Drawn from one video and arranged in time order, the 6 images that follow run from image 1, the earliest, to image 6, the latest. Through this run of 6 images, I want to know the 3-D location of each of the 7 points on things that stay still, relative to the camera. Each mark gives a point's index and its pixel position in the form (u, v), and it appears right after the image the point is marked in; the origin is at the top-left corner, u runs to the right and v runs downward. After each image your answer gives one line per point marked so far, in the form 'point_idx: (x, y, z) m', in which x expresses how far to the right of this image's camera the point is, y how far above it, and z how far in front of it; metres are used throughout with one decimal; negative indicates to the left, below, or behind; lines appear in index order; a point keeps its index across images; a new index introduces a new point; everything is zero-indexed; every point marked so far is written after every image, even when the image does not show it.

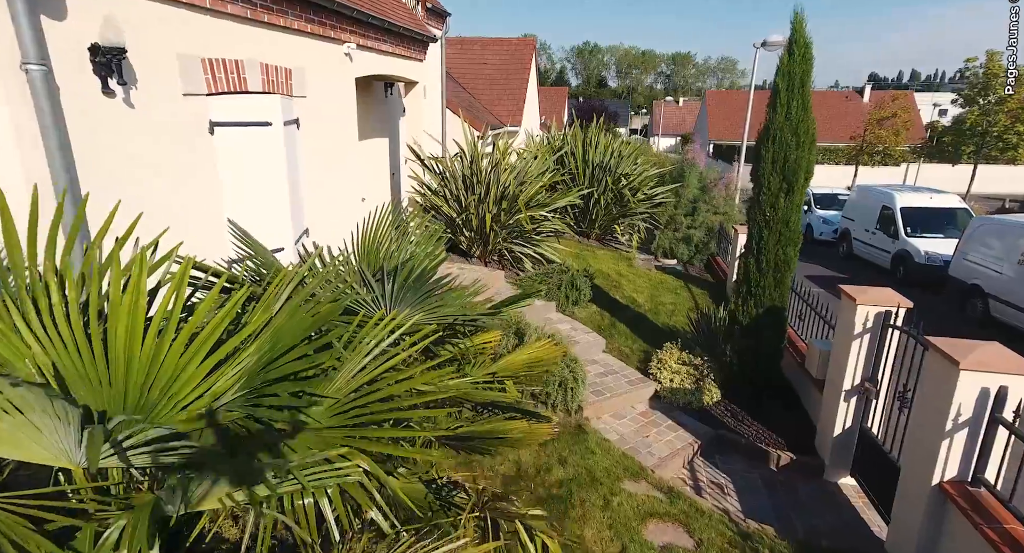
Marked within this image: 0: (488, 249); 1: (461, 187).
0: (-0.4, +0.4, +8.8) m
1: (-0.8, +1.4, +8.7) m
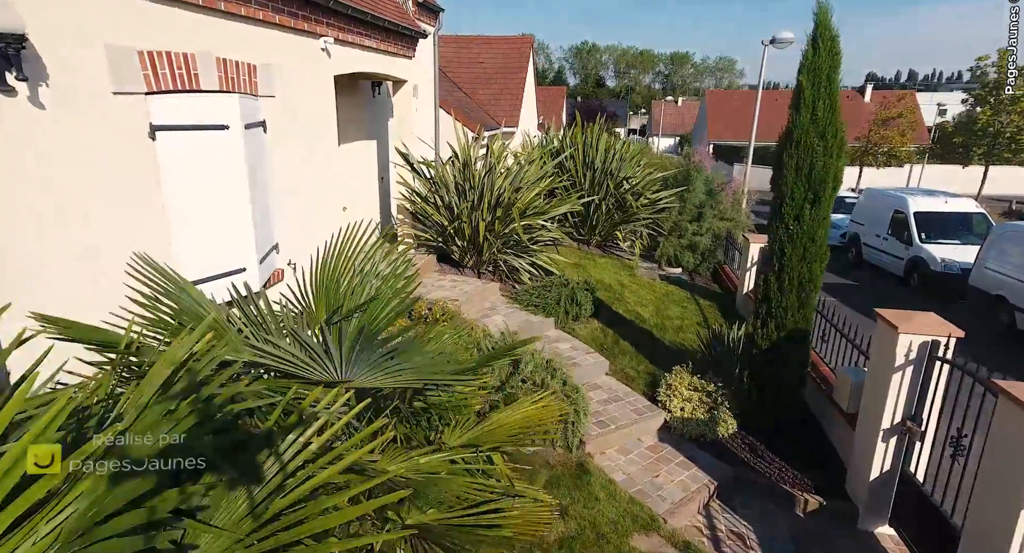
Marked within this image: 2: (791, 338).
0: (-0.4, +0.2, +8.3) m
1: (-0.9, +1.2, +8.2) m
2: (+2.5, -0.6, +5.0) m
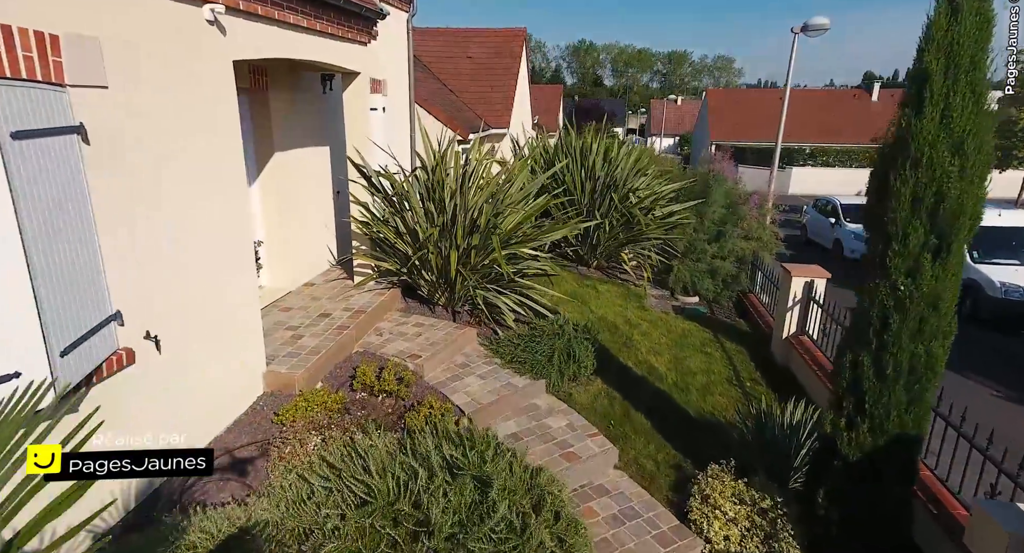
0: (-0.7, -0.2, +6.6) m
1: (-1.1, +0.7, +6.5) m
2: (+2.3, -1.0, +3.4) m
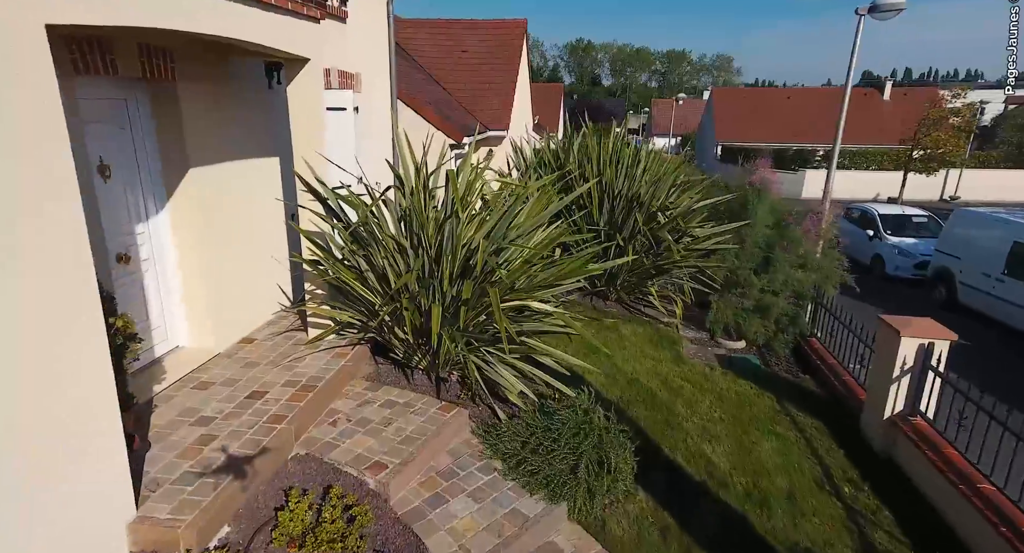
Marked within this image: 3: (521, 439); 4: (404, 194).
0: (-0.6, -0.7, +4.9) m
1: (-1.0, +0.2, +4.7) m
2: (+2.4, -1.5, +1.7) m
3: (+0.1, -1.2, +4.3) m
4: (-1.0, +0.7, +5.0) m
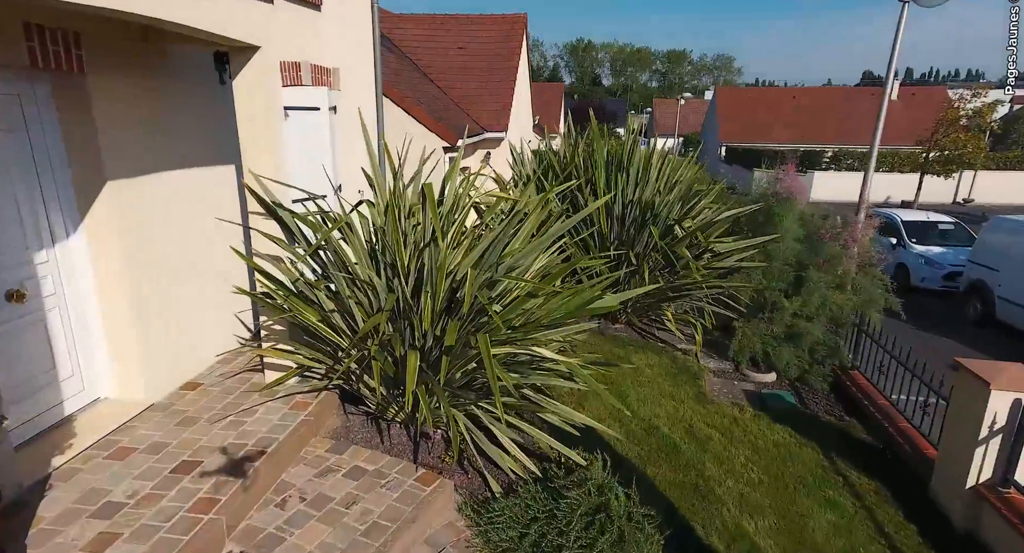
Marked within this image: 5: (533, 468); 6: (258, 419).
0: (-0.6, -1.0, +3.9) m
1: (-1.1, 0.0, +3.8) m
2: (+2.3, -1.8, +0.8) m
3: (0.0, -1.5, +3.4) m
4: (-1.0, +0.5, +4.1) m
5: (+0.1, -1.3, +3.9) m
6: (-1.8, -1.0, +4.1) m
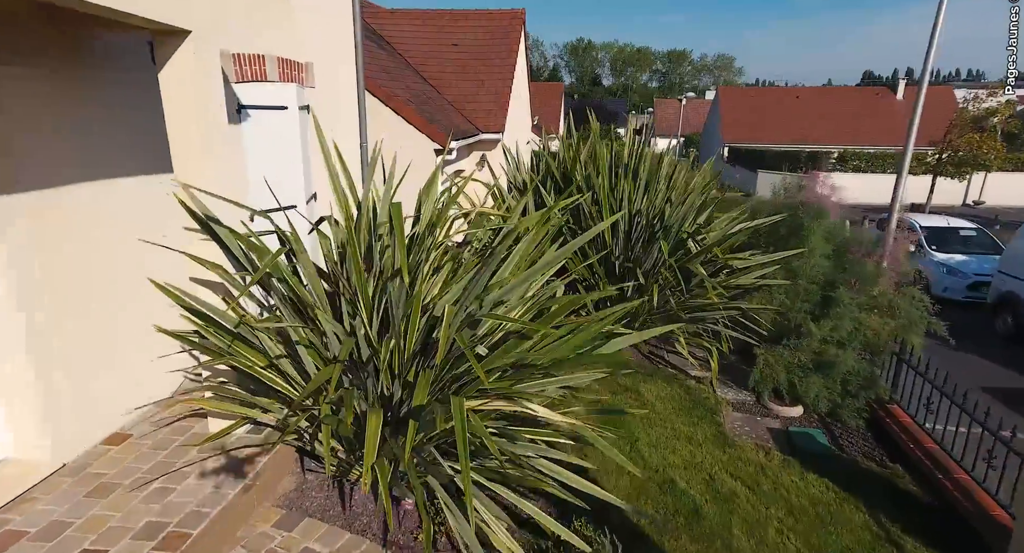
0: (-0.7, -1.2, +3.2) m
1: (-1.1, -0.2, +3.1) m
2: (+2.3, -2.0, 0.0) m
3: (0.0, -1.7, +2.6) m
4: (-1.1, +0.3, +3.3) m
5: (+0.1, -1.5, +3.2) m
6: (-1.9, -1.2, +3.4) m
